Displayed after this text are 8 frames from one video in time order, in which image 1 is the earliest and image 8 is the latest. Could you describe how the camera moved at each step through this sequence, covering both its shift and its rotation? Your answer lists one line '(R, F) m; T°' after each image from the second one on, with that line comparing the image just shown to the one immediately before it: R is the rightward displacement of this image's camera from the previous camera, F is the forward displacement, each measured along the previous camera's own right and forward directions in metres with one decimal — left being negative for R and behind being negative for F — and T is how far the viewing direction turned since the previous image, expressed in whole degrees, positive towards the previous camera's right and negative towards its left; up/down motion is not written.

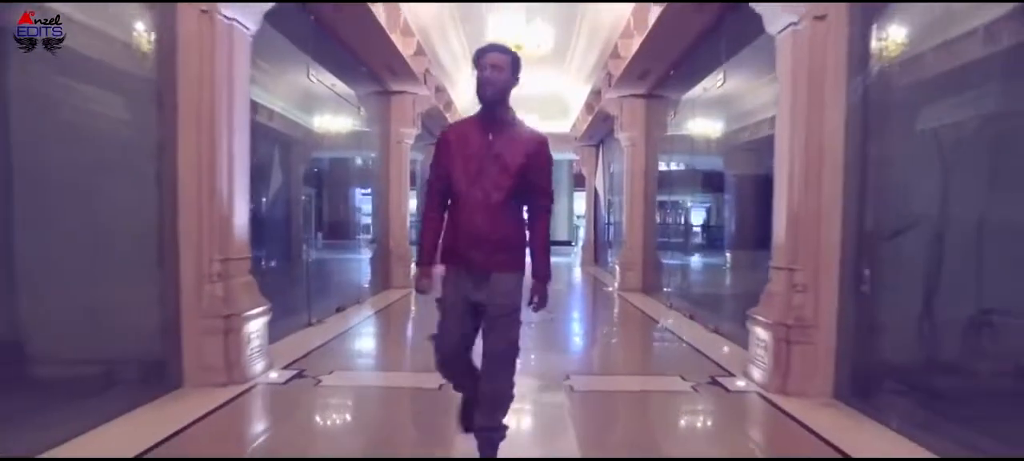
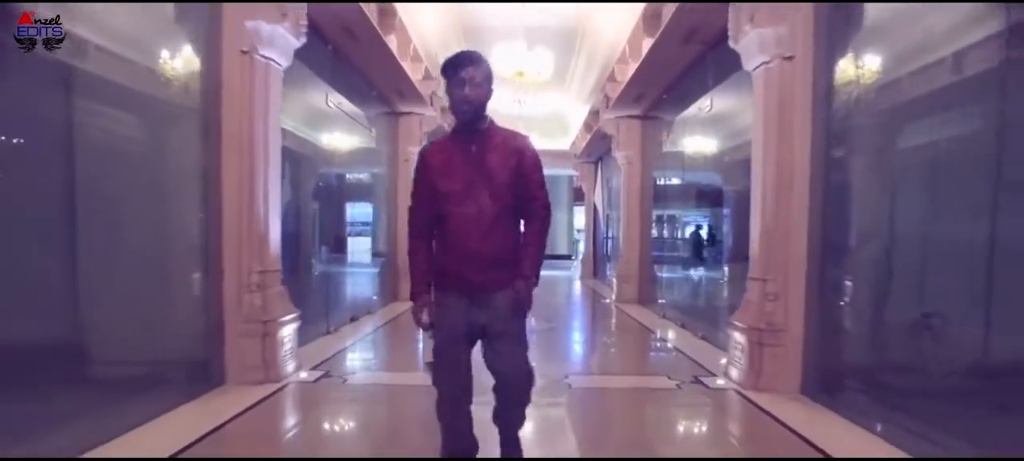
(0.0, -0.4) m; 0°
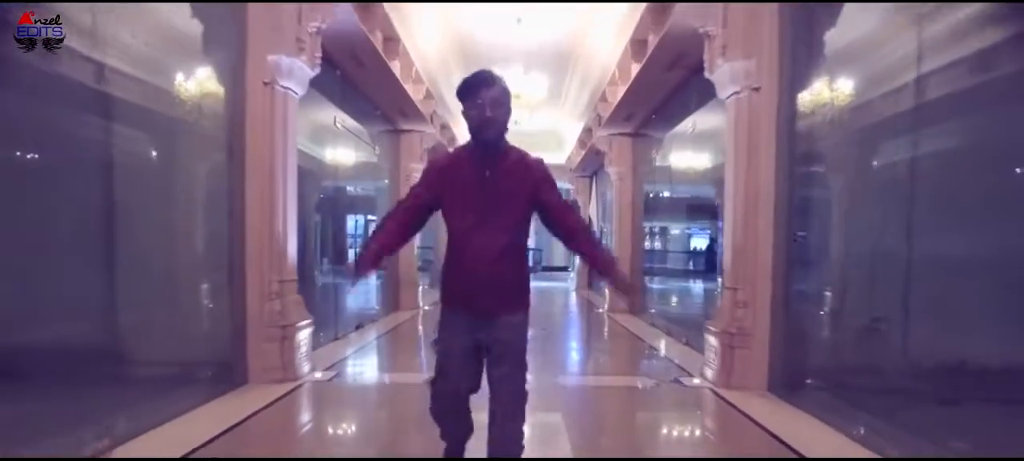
(0.0, -0.4) m; 0°
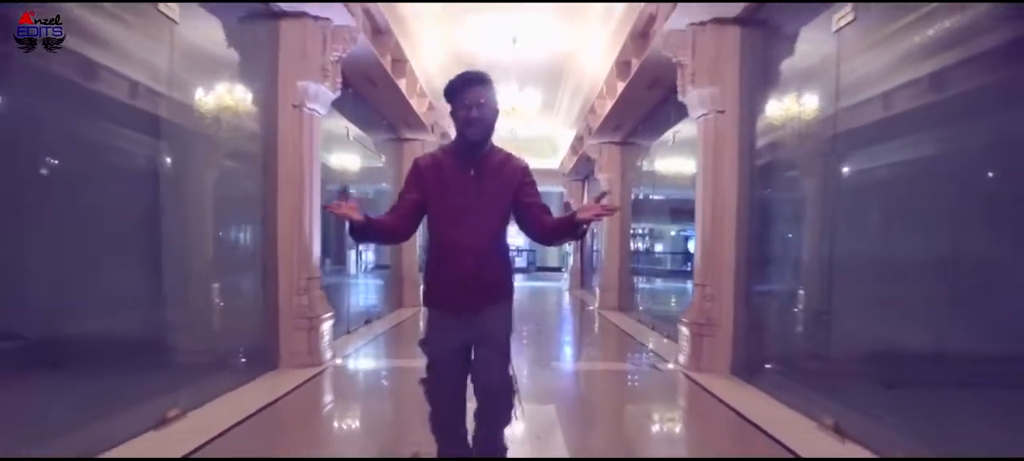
(0.0, -0.6) m; 0°
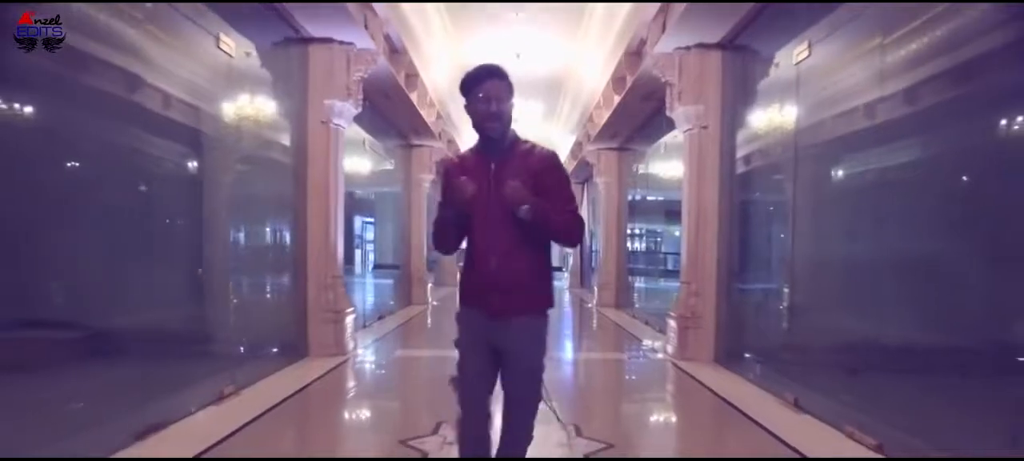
(0.0, -0.5) m; 0°
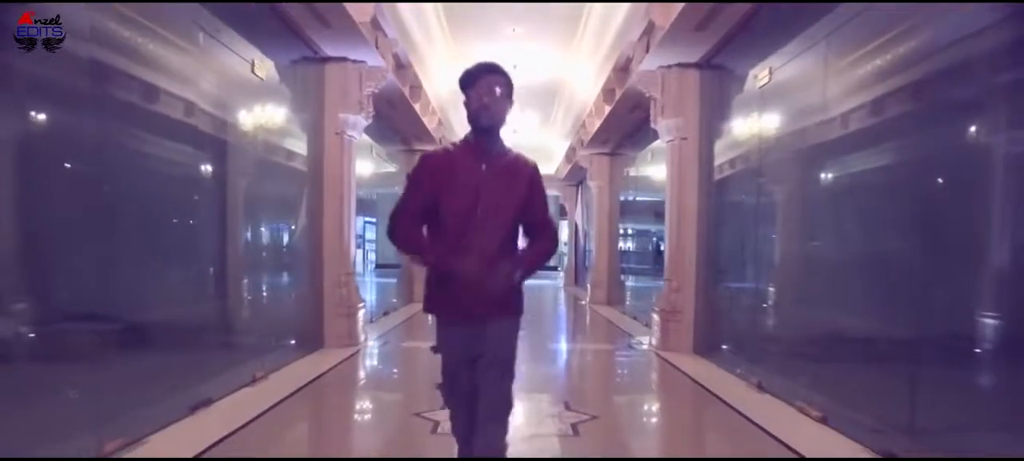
(0.0, -0.5) m; 0°
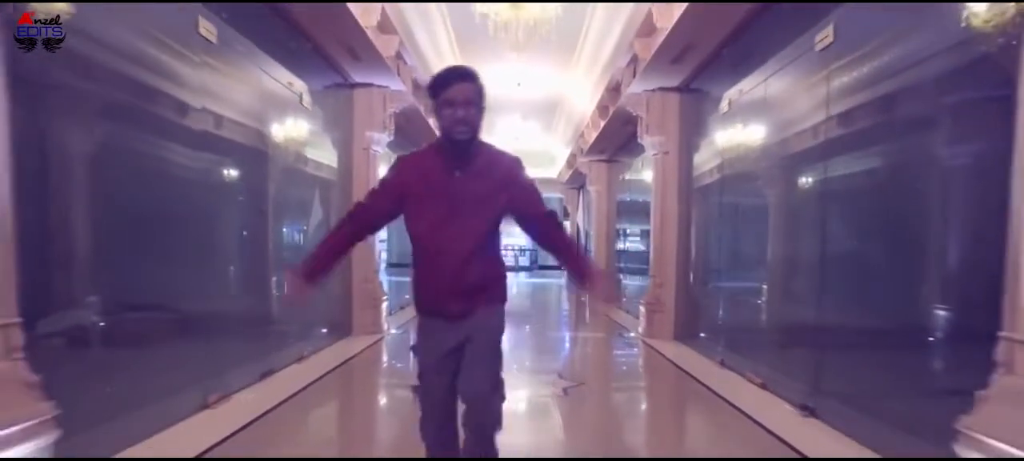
(0.0, -0.8) m; 0°
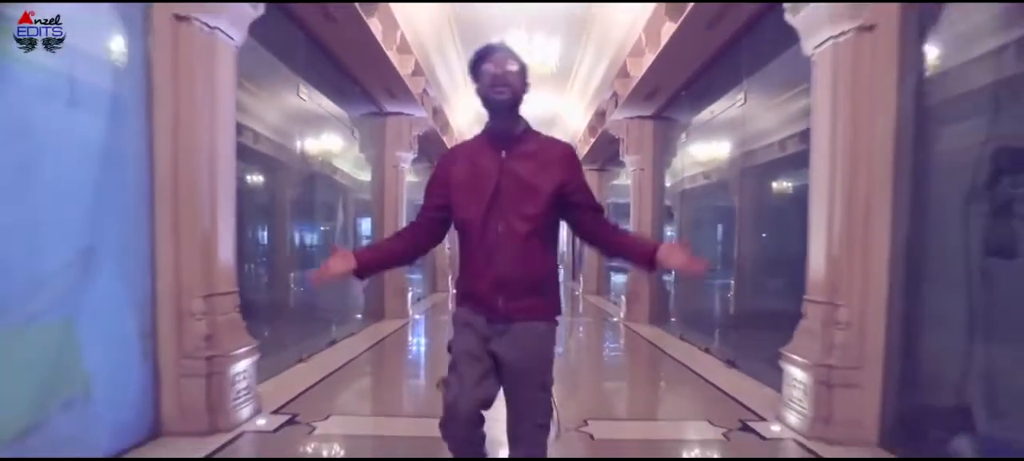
(-0.1, -1.3) m; 0°
